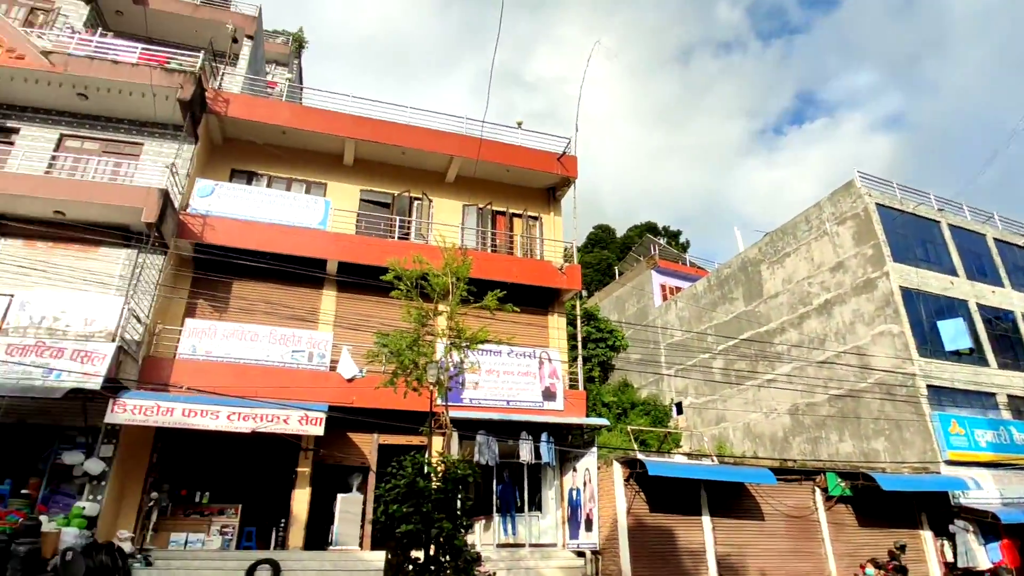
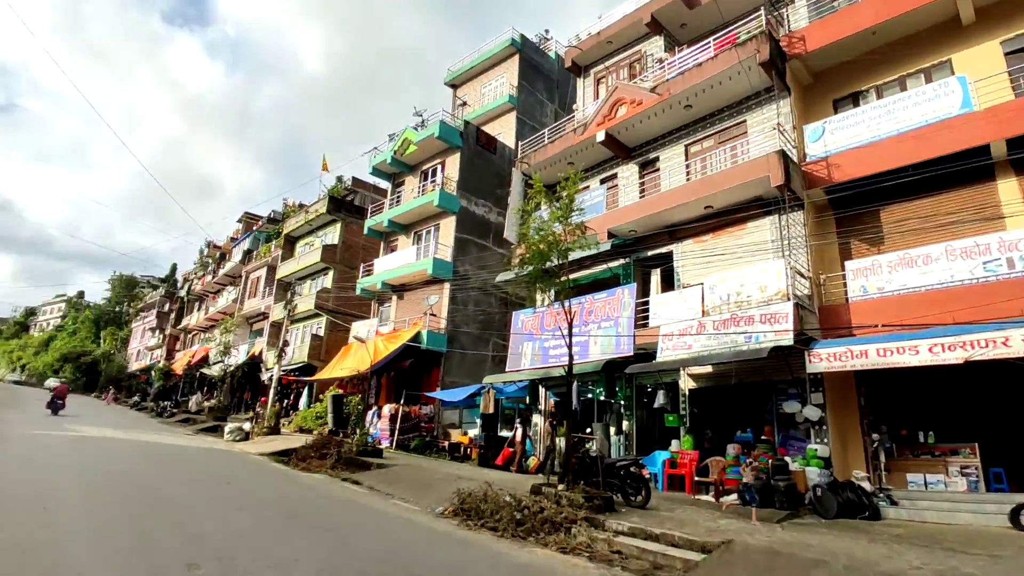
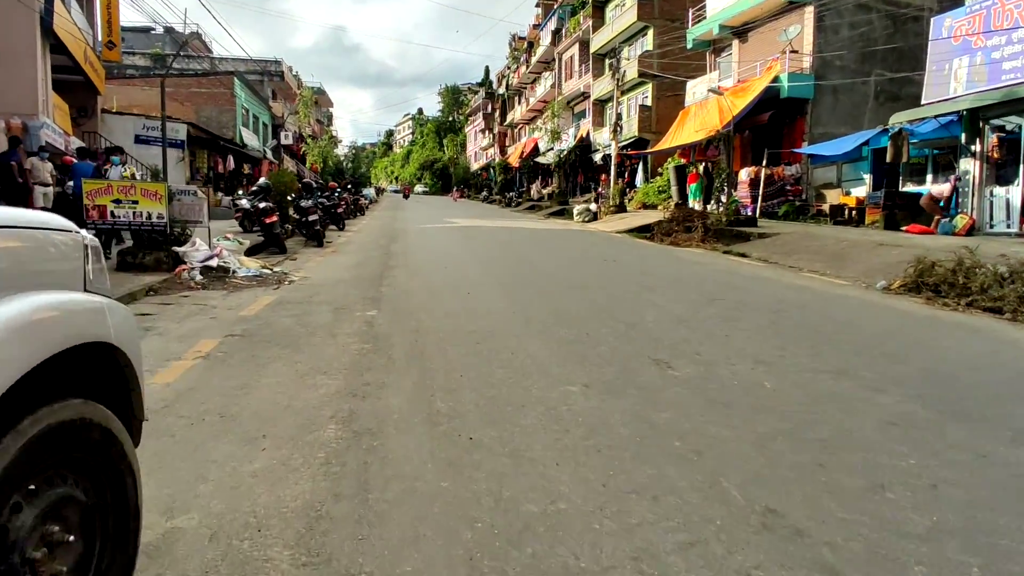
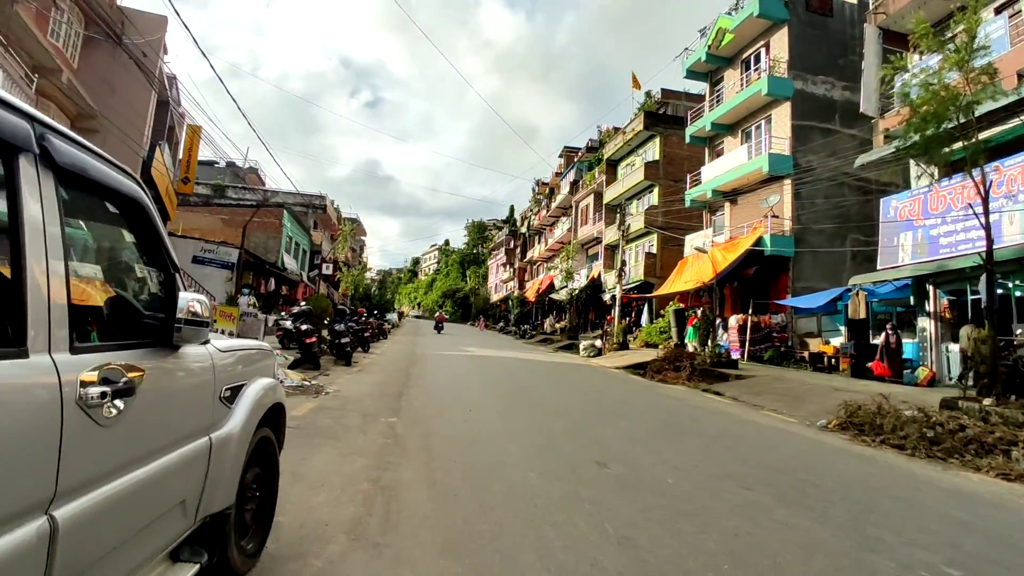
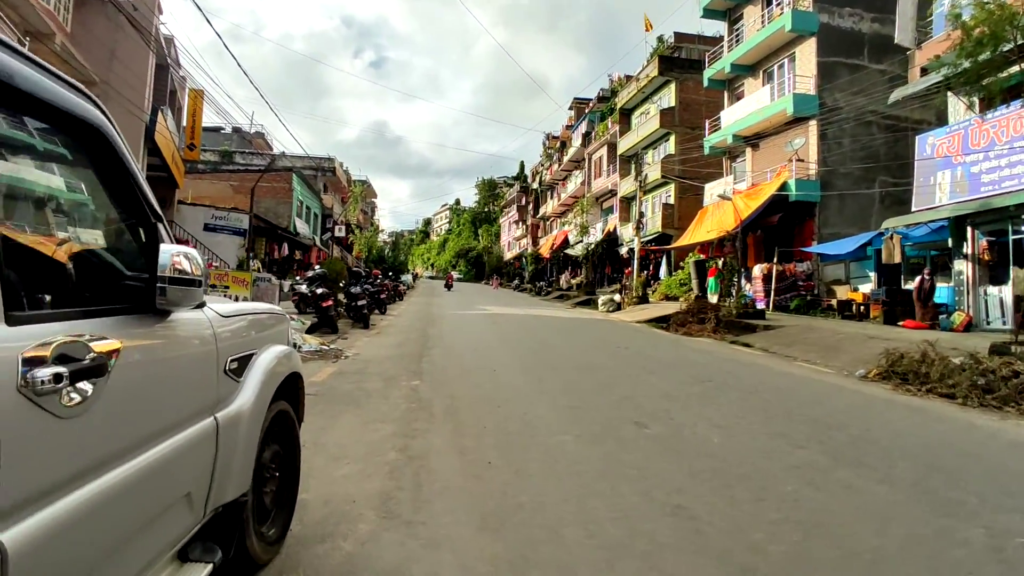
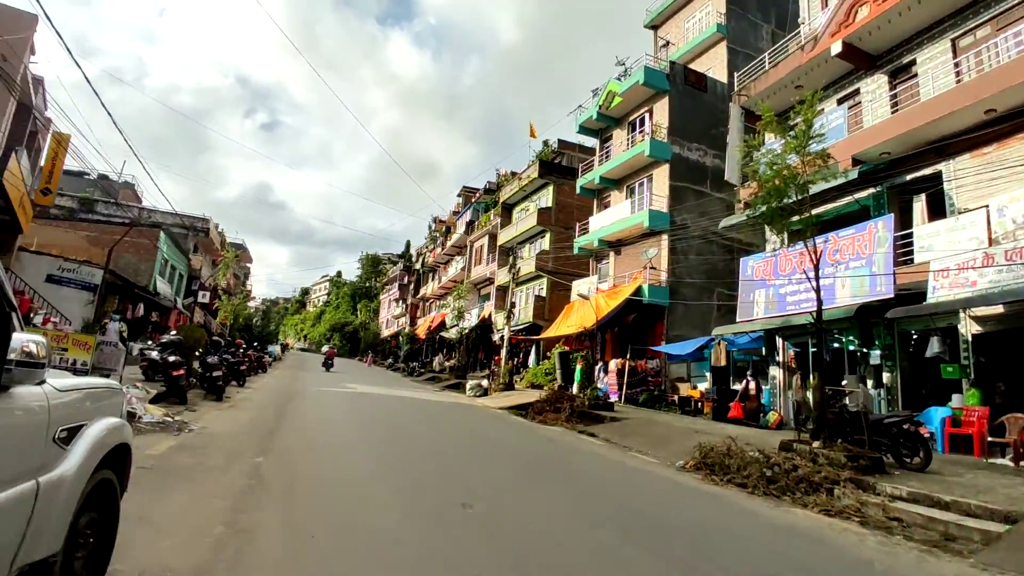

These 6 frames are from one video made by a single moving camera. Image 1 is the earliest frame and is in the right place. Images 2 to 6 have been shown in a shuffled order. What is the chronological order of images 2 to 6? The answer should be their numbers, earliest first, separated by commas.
2, 6, 4, 5, 3
